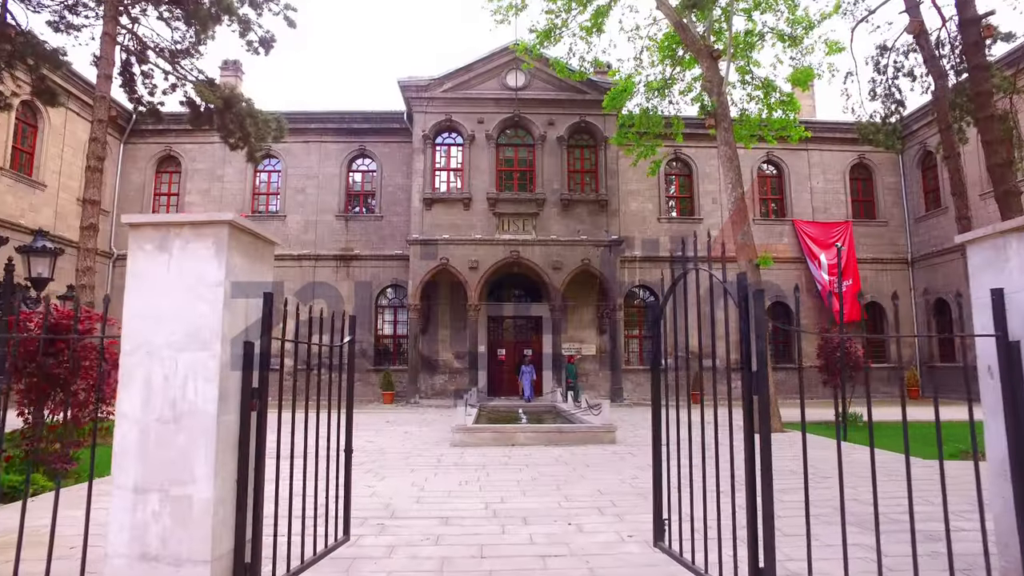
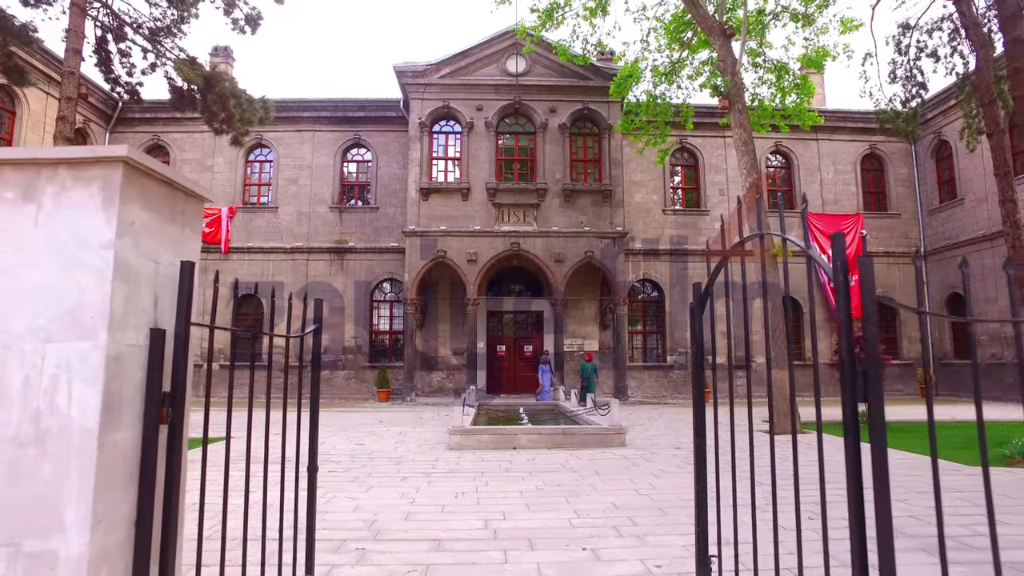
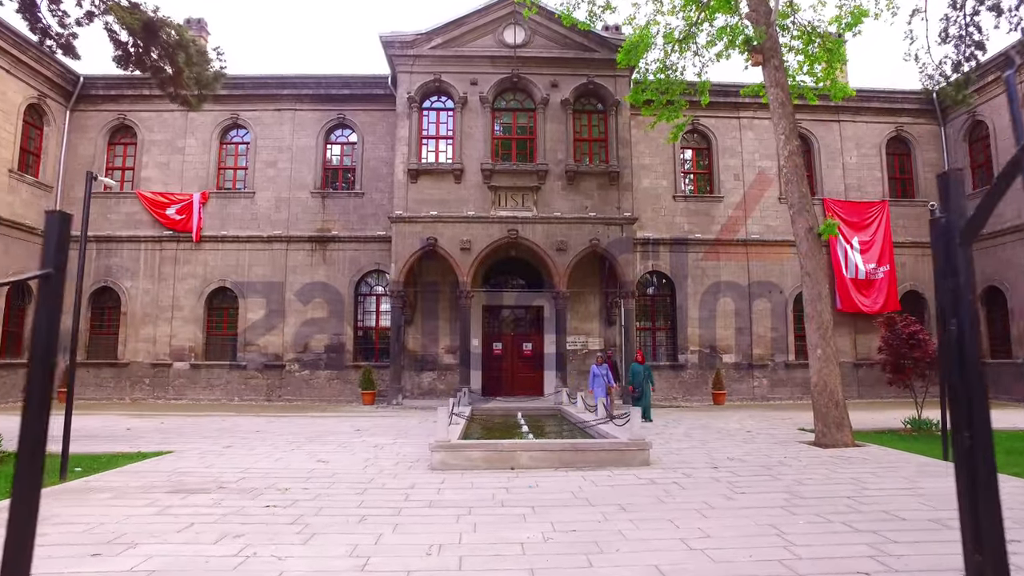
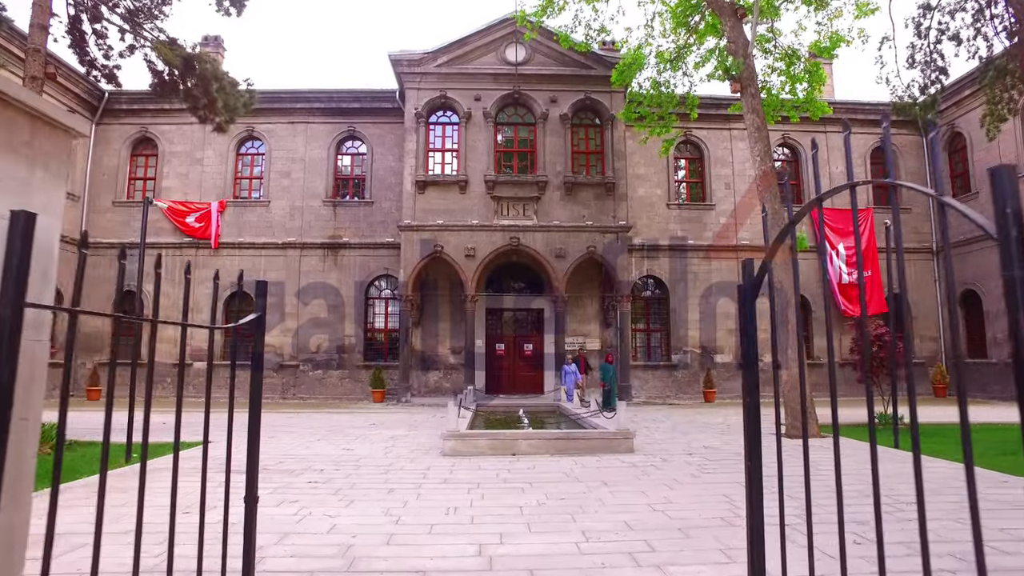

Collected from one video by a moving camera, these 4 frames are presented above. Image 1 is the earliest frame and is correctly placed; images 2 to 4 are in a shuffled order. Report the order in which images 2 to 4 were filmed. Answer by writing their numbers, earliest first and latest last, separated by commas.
2, 4, 3
